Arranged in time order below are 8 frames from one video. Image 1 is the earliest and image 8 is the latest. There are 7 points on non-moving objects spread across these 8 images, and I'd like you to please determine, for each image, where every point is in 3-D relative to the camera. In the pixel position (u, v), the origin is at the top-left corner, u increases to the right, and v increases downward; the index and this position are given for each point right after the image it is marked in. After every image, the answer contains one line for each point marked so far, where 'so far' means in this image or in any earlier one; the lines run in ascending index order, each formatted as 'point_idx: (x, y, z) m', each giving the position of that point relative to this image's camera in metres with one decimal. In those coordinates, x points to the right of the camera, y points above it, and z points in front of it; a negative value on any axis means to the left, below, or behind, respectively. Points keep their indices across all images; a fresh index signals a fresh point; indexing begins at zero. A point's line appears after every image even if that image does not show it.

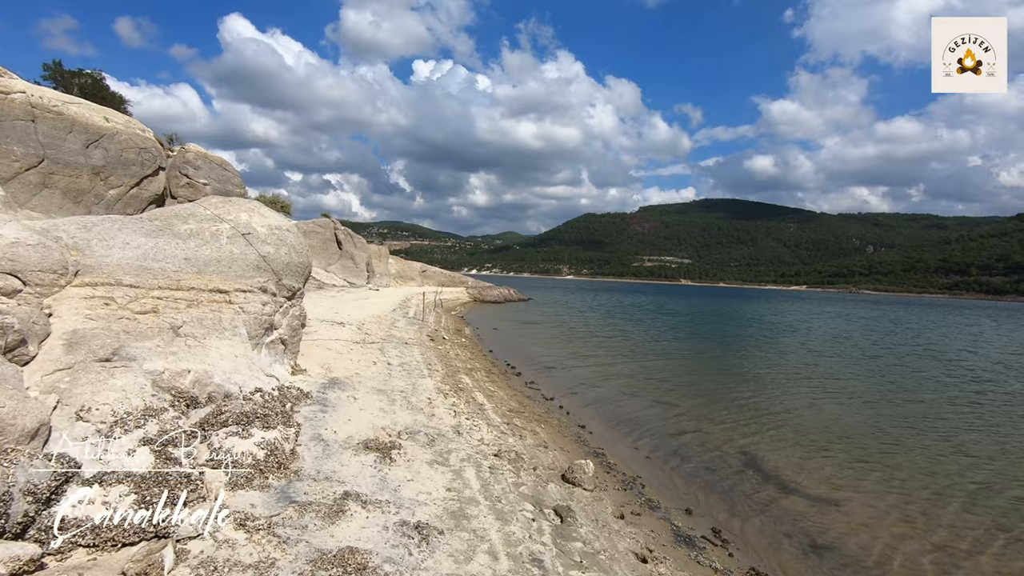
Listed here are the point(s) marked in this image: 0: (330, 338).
0: (-4.7, -1.3, +13.6) m
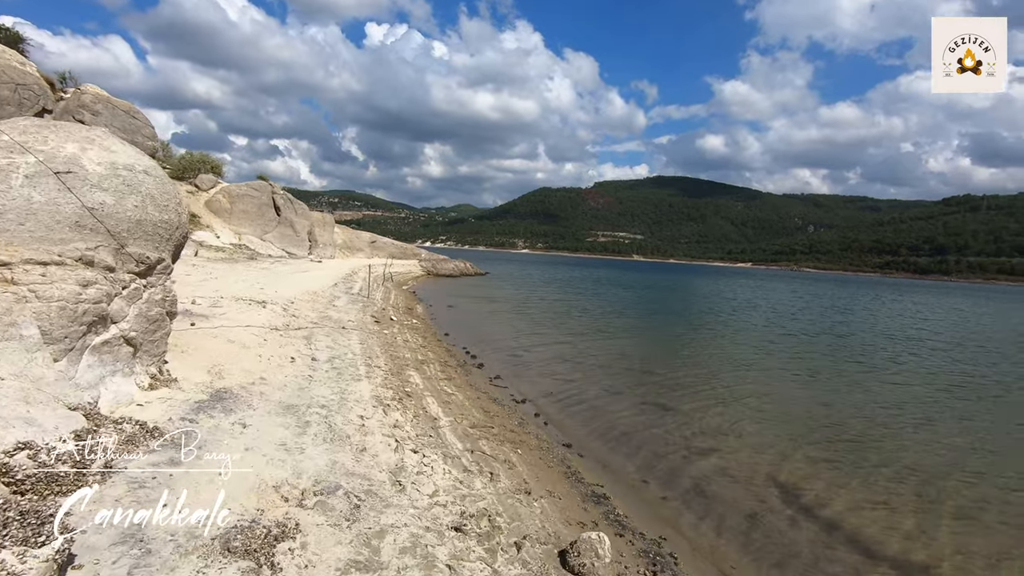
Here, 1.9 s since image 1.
0: (-5.4, -0.7, +10.6) m
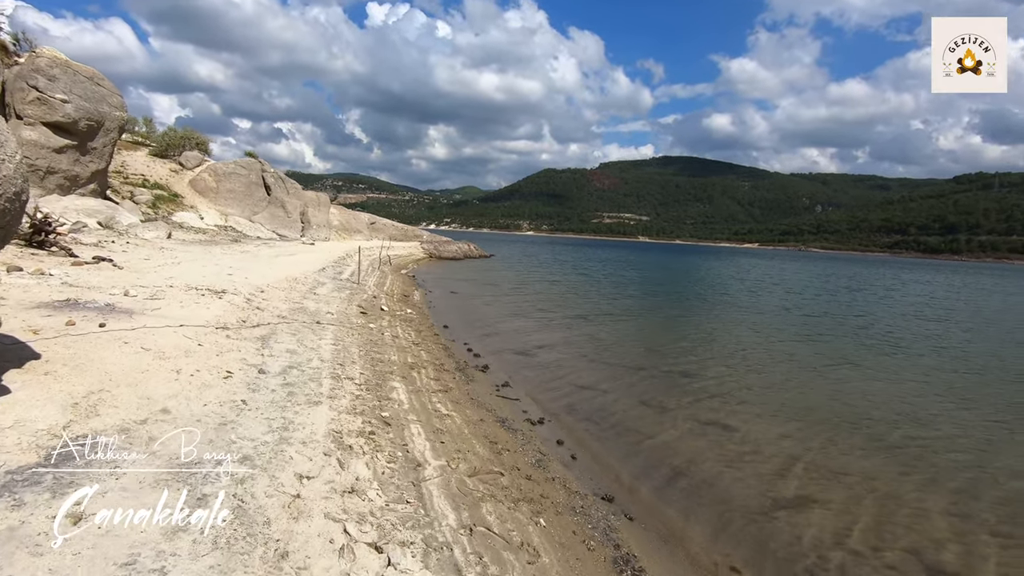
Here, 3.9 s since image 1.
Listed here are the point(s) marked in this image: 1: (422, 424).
0: (-5.2, -0.5, +8.2) m
1: (-1.1, -1.7, +6.7) m
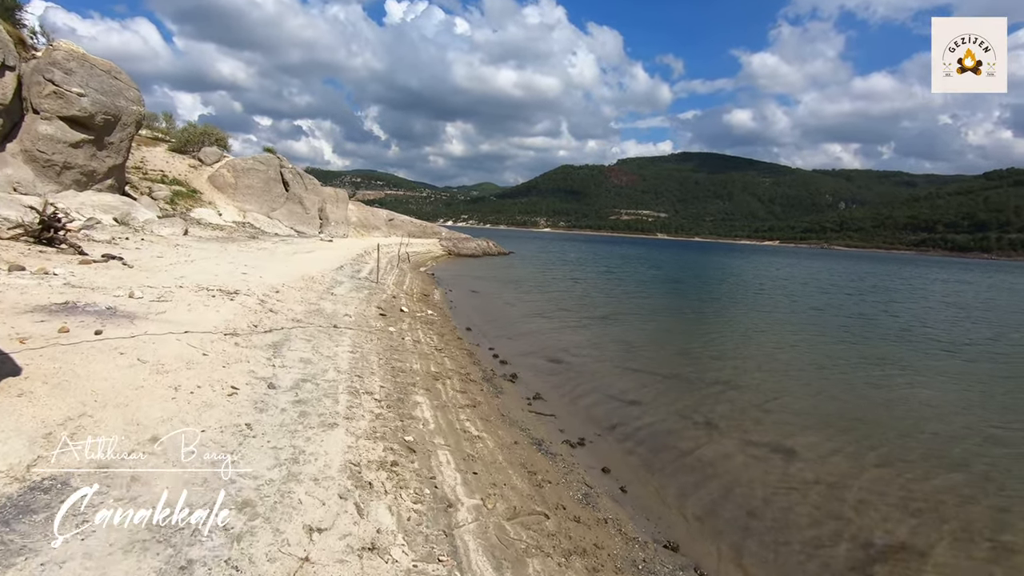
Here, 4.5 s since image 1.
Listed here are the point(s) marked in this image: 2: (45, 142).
0: (-4.7, -0.6, +7.5) m
1: (-0.7, -1.8, +5.9) m
2: (-17.1, +5.3, +19.8) m
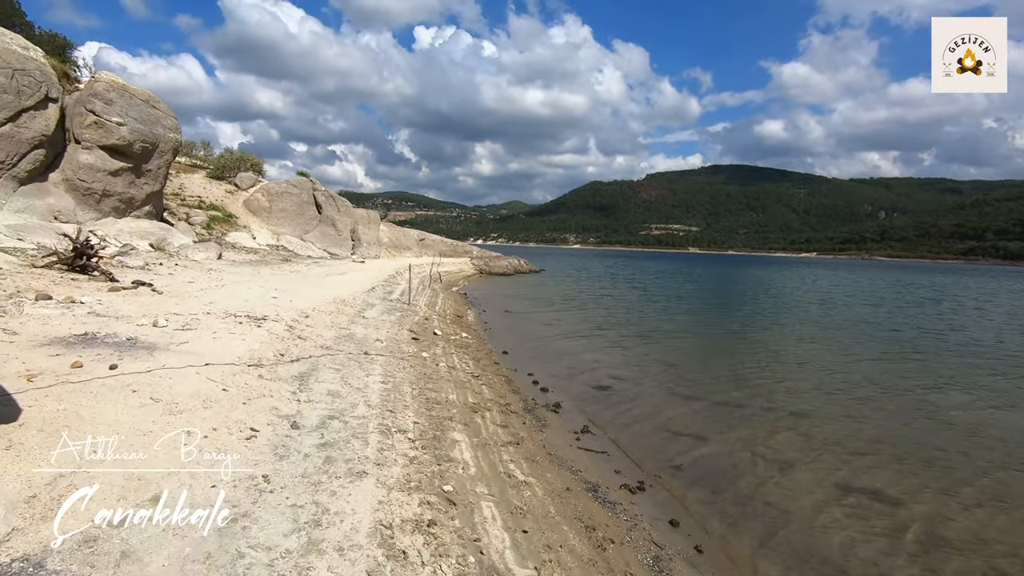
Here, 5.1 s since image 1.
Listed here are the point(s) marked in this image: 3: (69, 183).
0: (-4.1, -0.9, +7.0) m
1: (-0.2, -2.0, +5.1) m
2: (-15.9, +4.4, +20.1) m
3: (-16.3, +3.9, +19.8) m
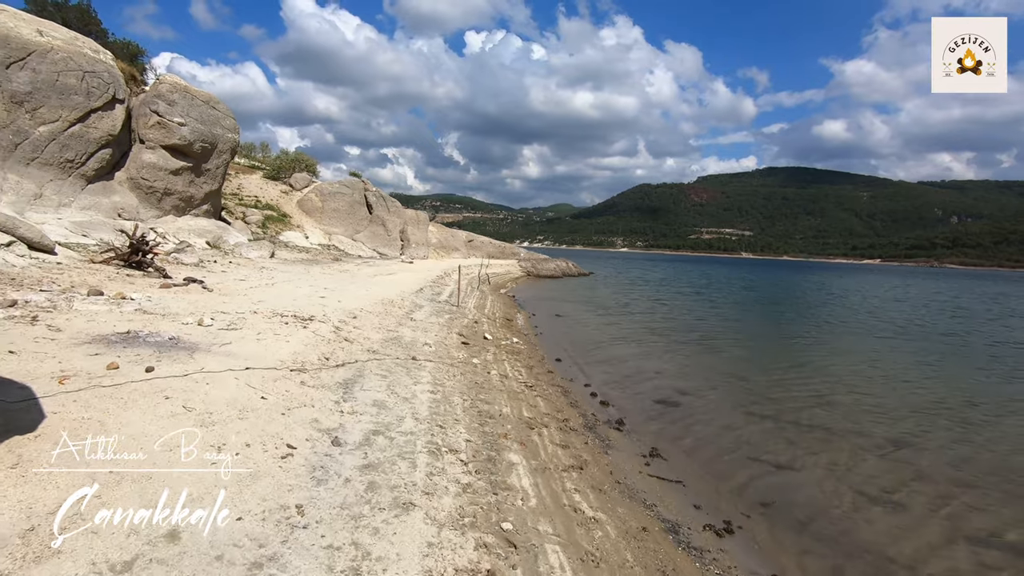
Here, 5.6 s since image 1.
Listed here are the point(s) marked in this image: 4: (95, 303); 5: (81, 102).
0: (-3.4, -0.9, +6.5) m
1: (+0.4, -2.1, +4.4) m
2: (-13.9, +4.5, +20.6) m
3: (-14.3, +4.0, +20.3) m
4: (-6.7, -0.2, +8.6) m
5: (-14.4, +6.2, +18.0) m
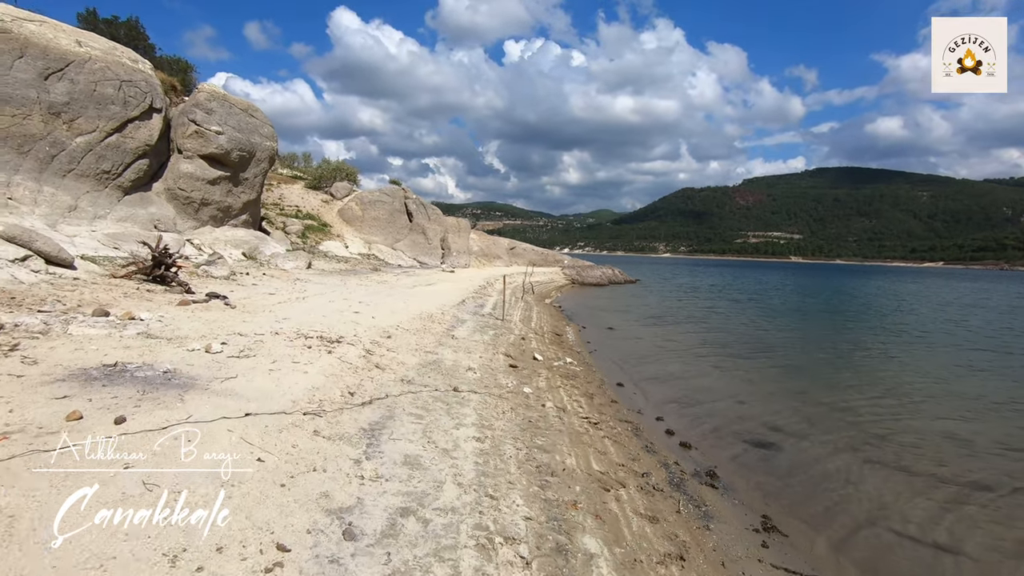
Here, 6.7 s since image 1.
0: (-2.7, -1.2, +5.2) m
1: (+0.9, -2.2, +2.7) m
2: (-12.2, +4.0, +20.1) m
3: (-12.6, +3.5, +19.9) m
4: (-5.8, -0.5, +7.5) m
5: (-12.8, +5.7, +17.5) m
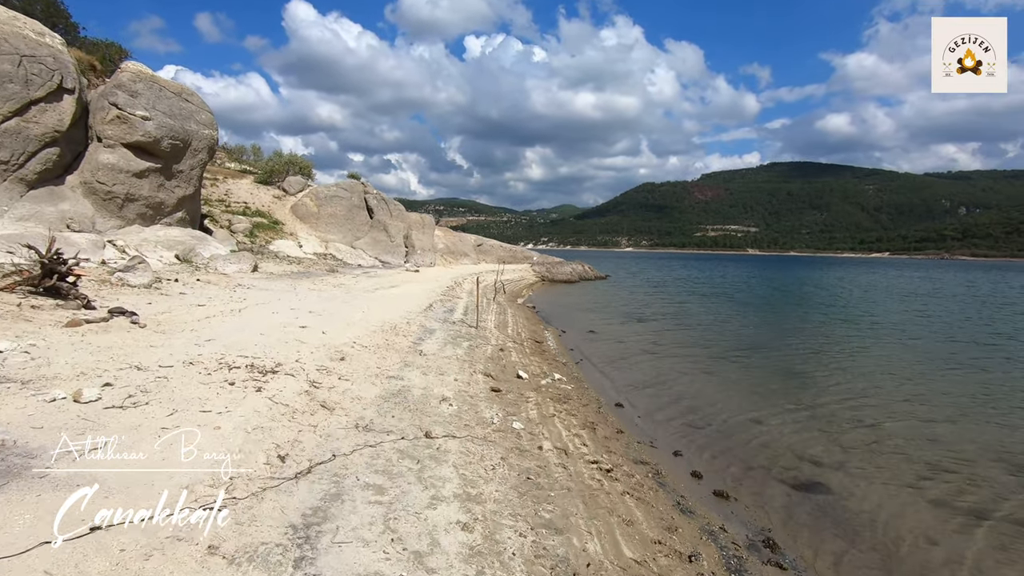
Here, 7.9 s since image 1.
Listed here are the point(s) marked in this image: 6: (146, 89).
0: (-2.7, -1.4, +3.2) m
1: (+1.1, -2.4, +1.0) m
2: (-13.1, +3.7, +17.5) m
3: (-13.5, +3.3, +17.2) m
4: (-5.9, -0.8, +5.3) m
5: (-13.7, +5.4, +14.8) m
6: (-12.8, +7.0, +18.8) m
